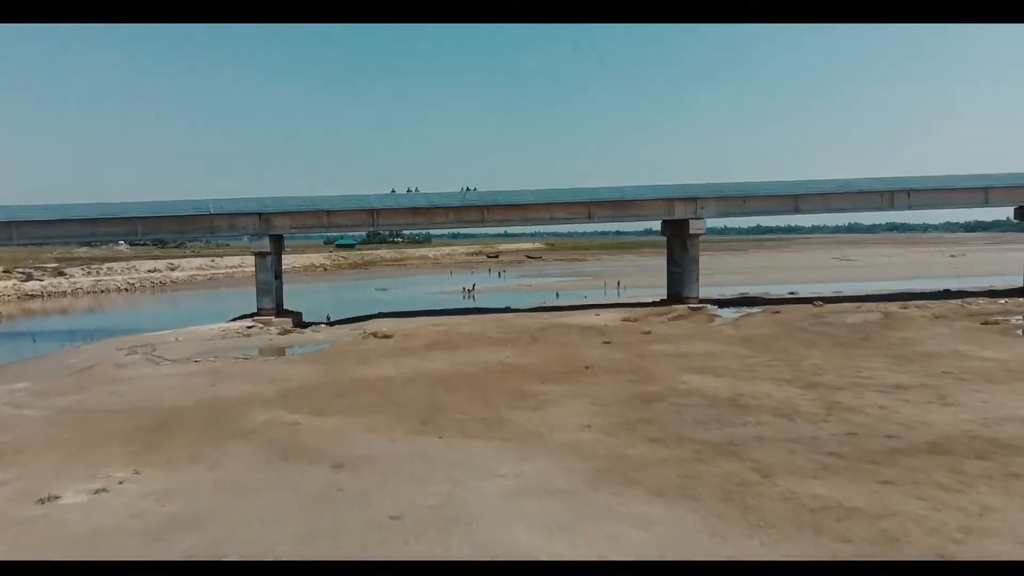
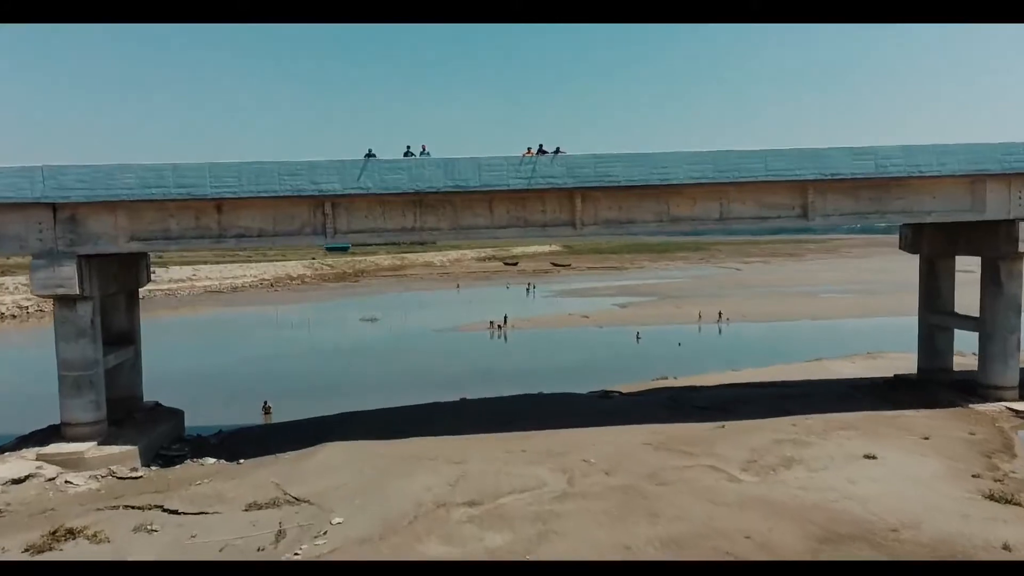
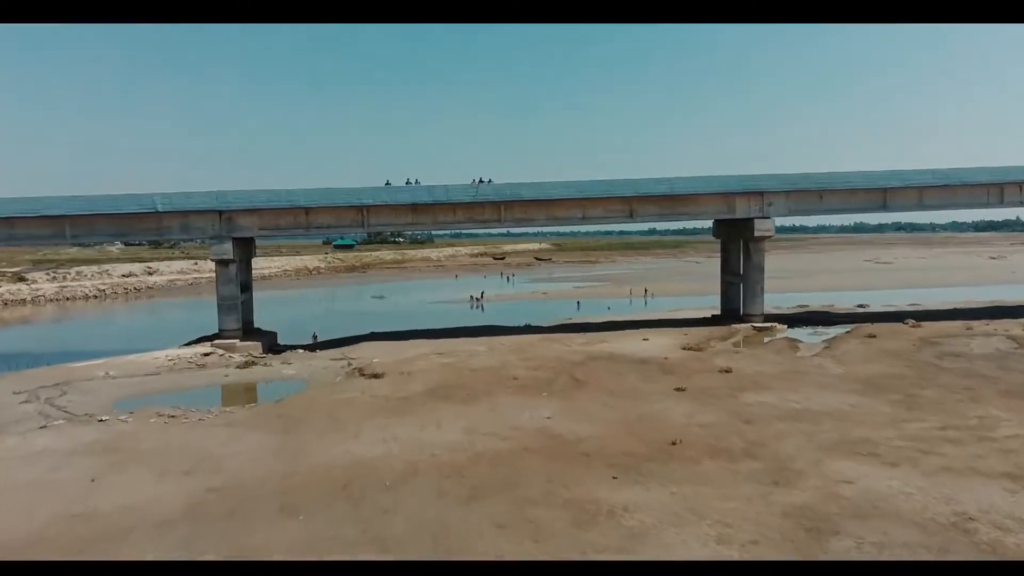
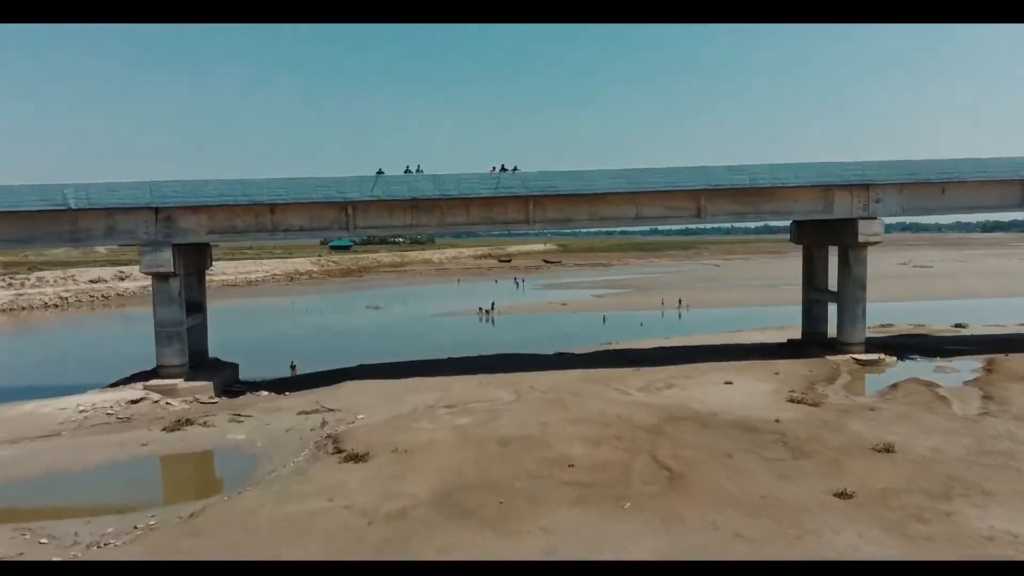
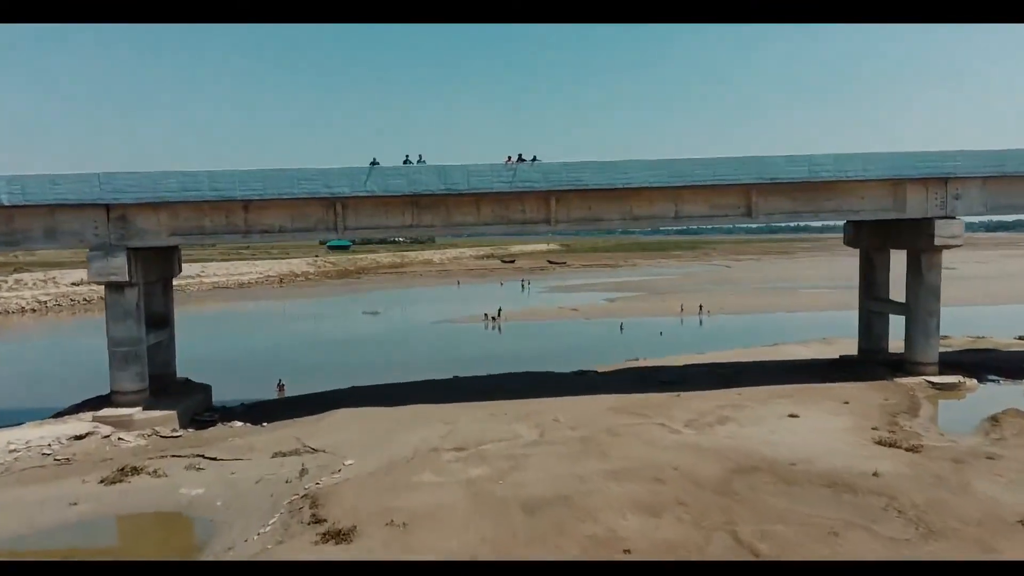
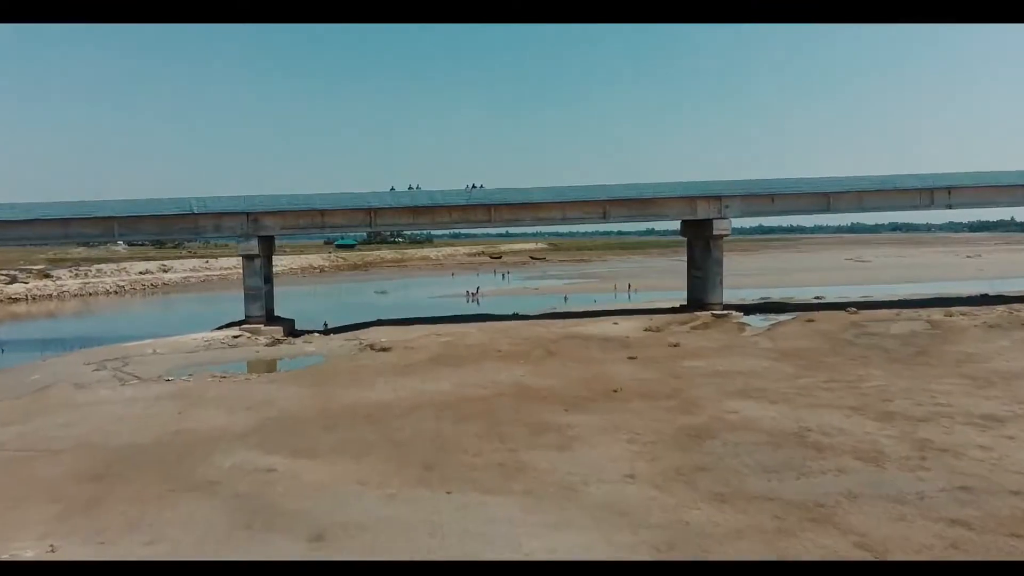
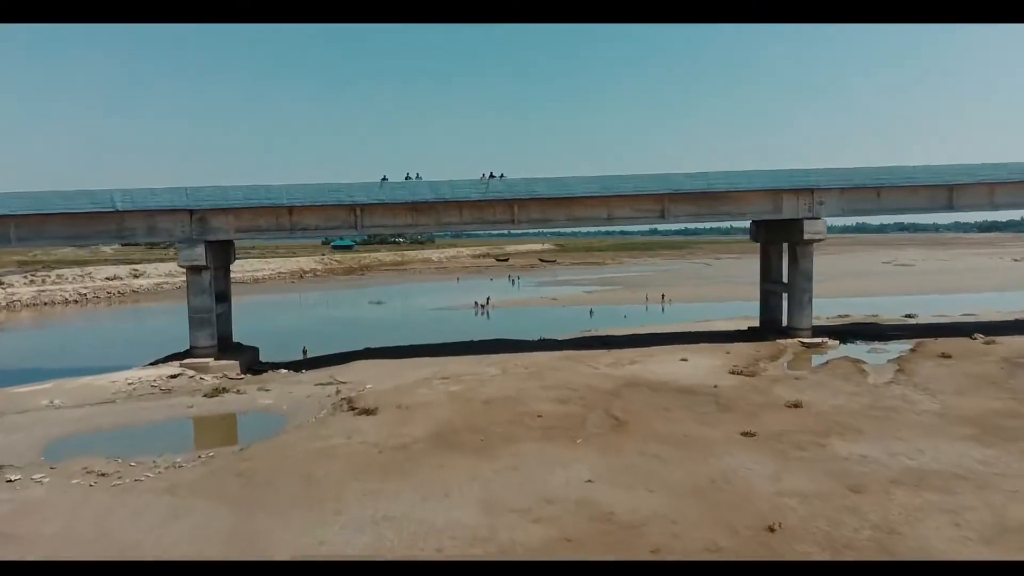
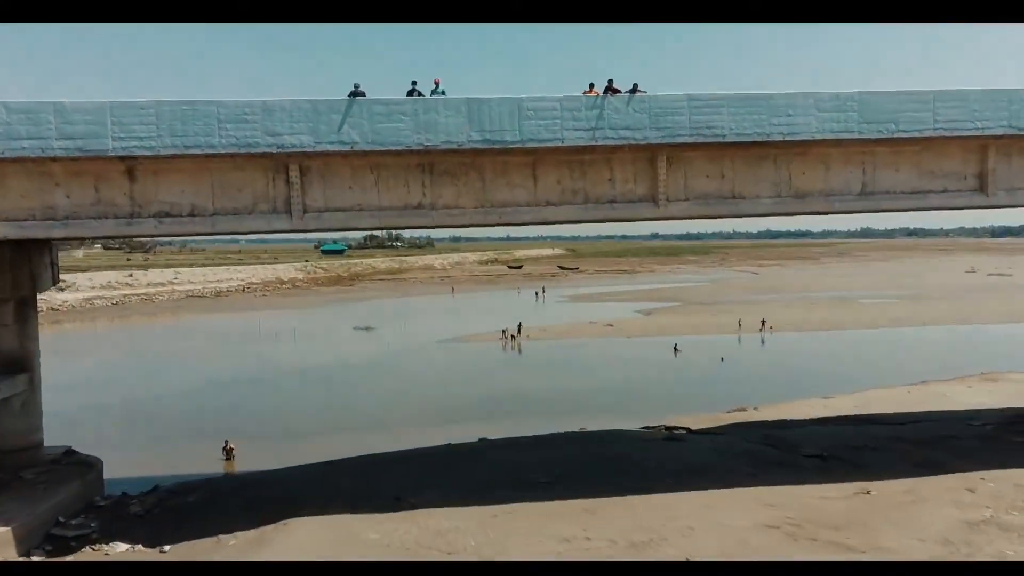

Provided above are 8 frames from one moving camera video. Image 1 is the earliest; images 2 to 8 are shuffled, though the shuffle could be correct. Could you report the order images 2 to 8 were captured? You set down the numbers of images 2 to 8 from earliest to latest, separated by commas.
6, 3, 7, 4, 5, 2, 8
